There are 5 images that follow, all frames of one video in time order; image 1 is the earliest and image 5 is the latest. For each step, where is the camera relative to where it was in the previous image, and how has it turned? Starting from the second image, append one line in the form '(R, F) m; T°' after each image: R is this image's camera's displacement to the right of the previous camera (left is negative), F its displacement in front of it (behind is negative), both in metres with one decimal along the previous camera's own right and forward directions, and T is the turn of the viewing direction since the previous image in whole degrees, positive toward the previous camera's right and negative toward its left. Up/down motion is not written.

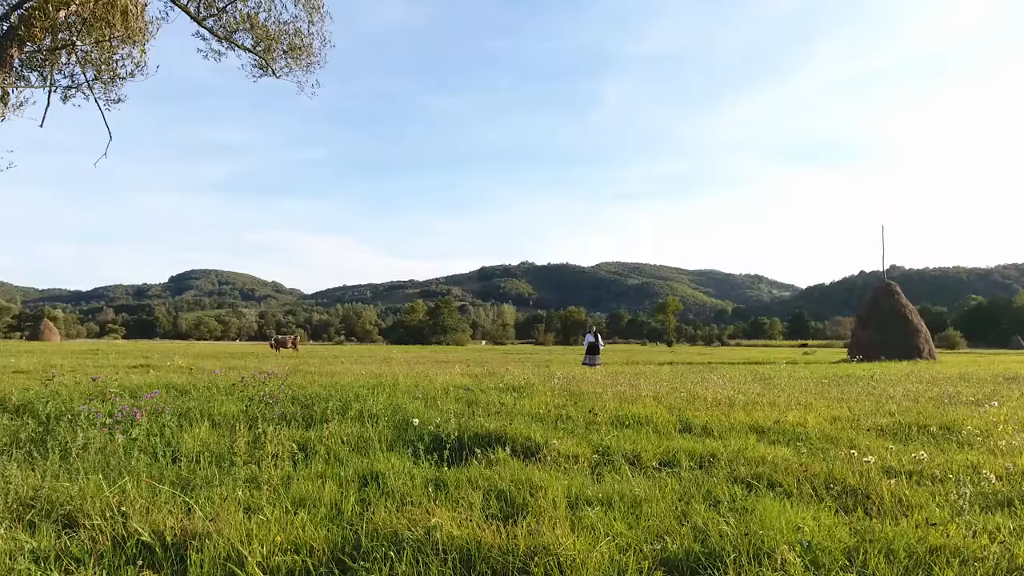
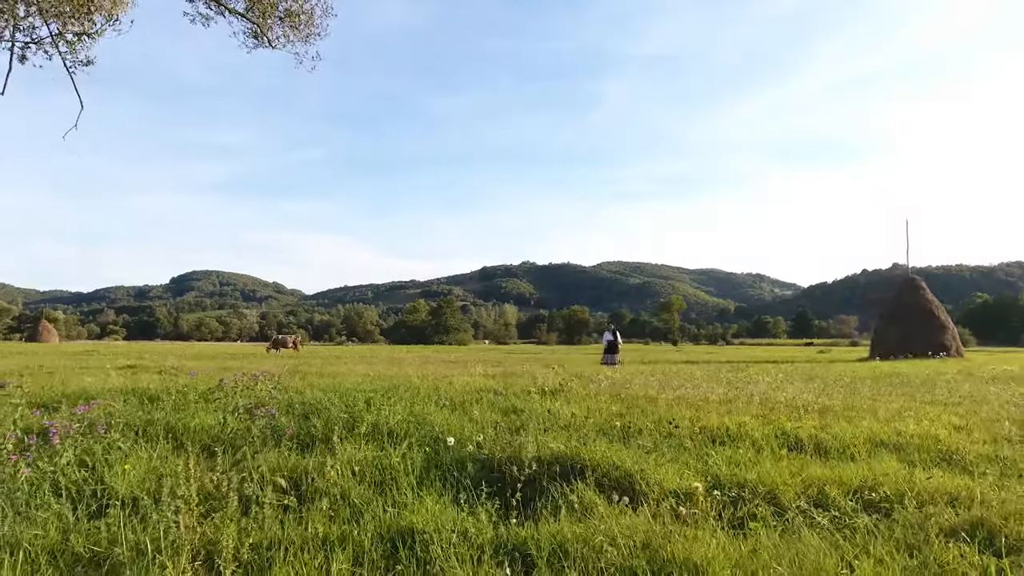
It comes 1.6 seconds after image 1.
(-0.5, +1.7) m; 0°
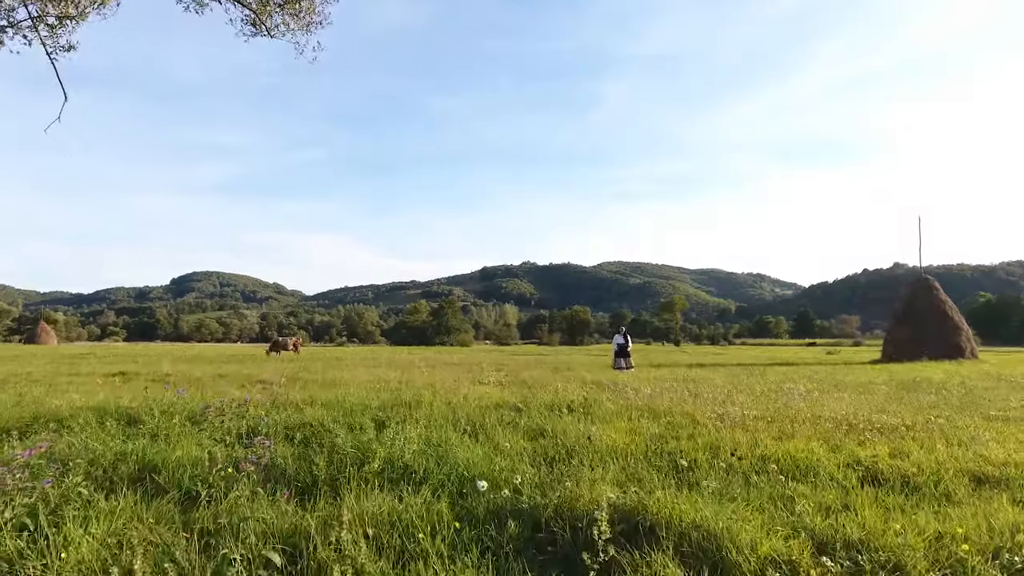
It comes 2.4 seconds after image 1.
(-0.3, +0.9) m; 0°
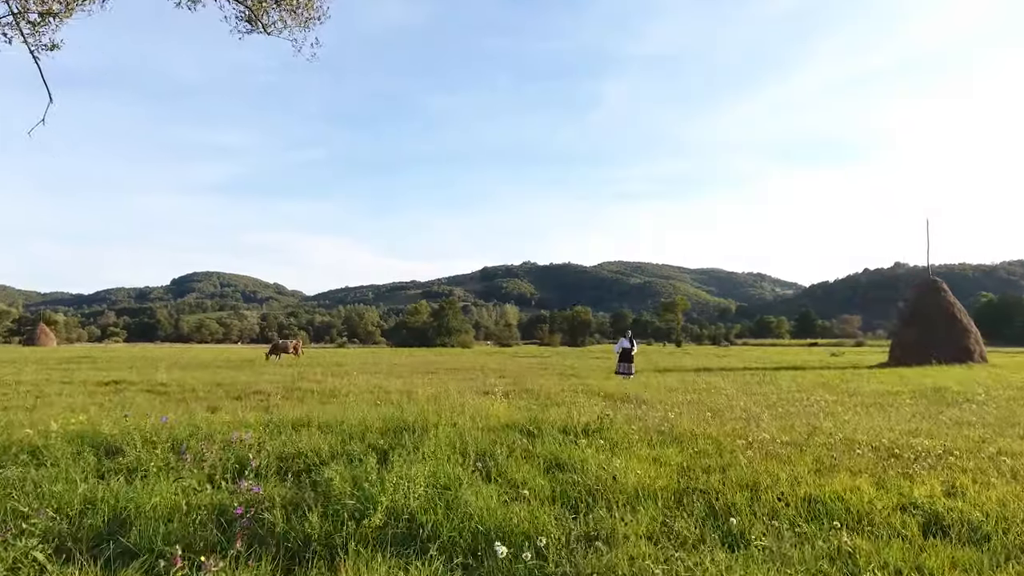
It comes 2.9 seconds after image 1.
(-0.1, +0.6) m; 0°
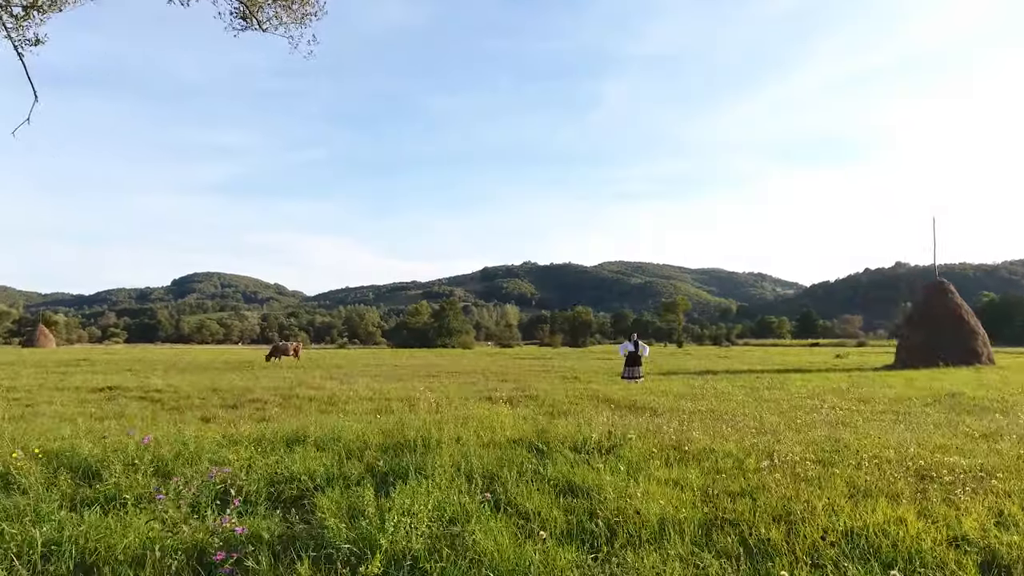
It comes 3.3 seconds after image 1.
(-0.1, +0.5) m; 0°
